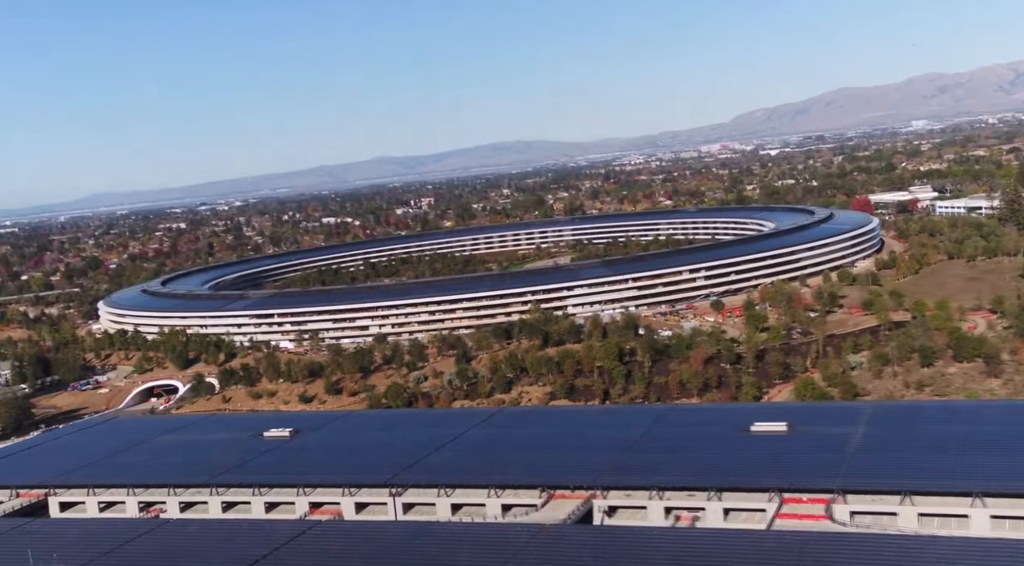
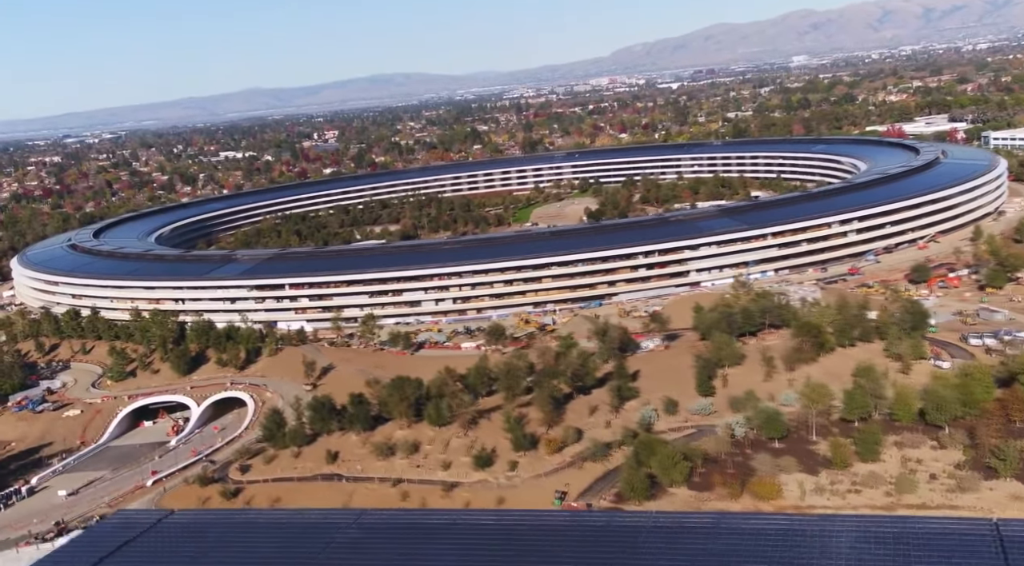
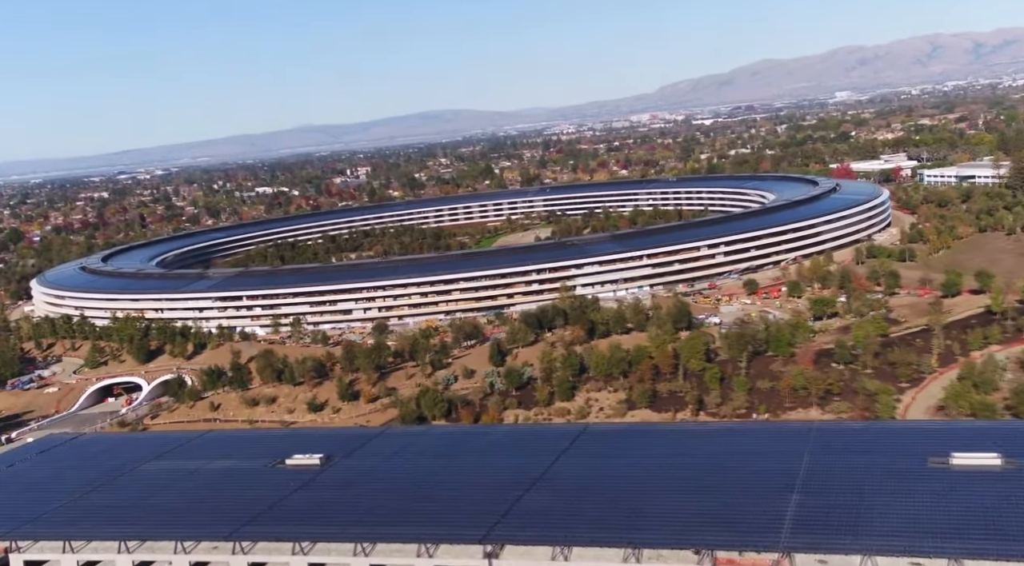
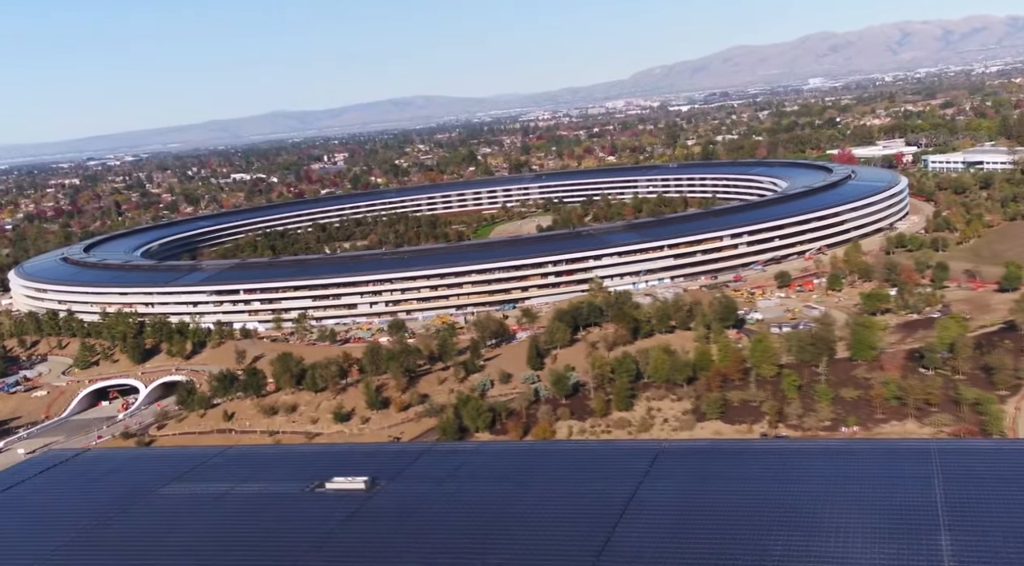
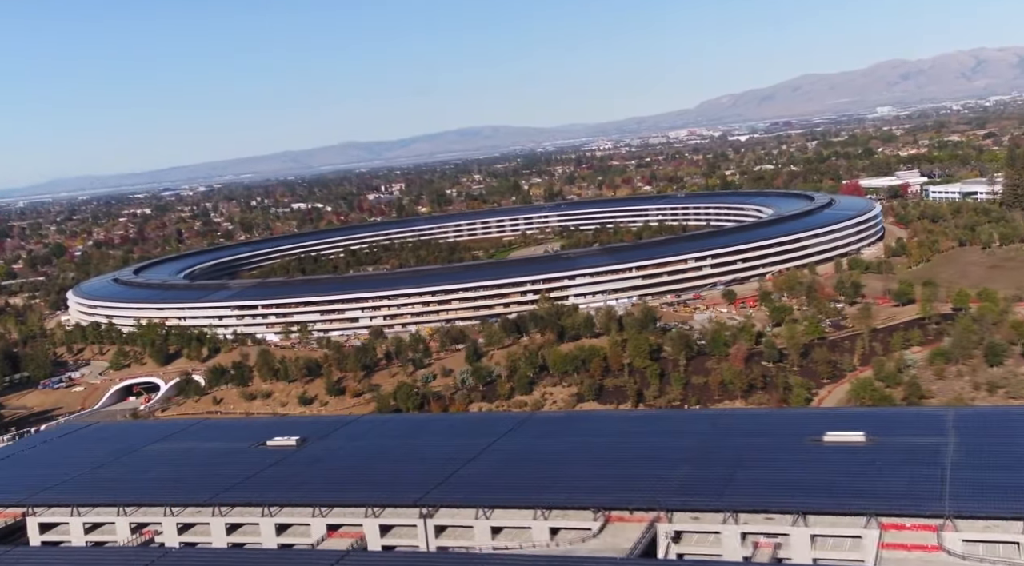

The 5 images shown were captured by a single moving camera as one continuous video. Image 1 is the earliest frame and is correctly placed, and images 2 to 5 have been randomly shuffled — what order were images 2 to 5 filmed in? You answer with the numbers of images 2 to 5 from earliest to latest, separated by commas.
5, 3, 4, 2
